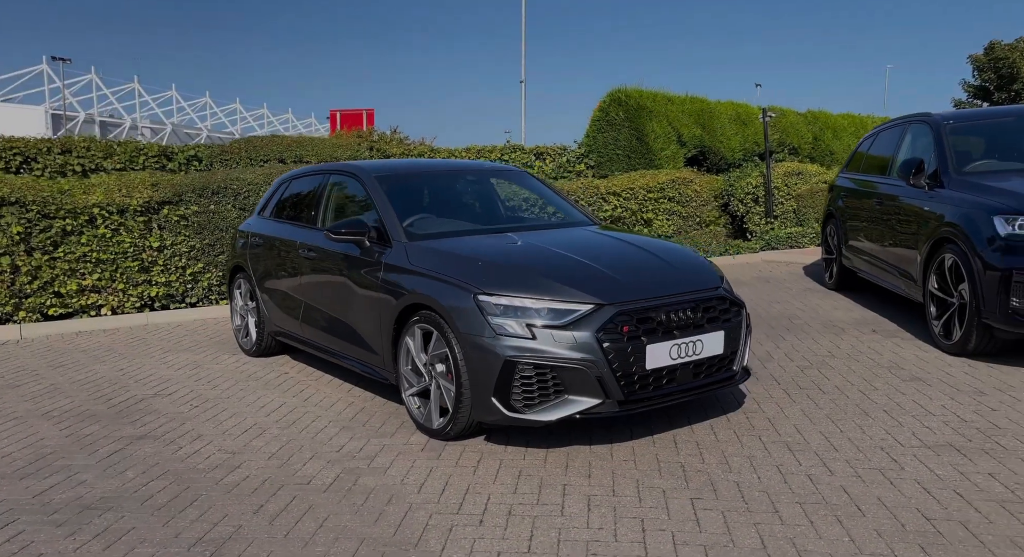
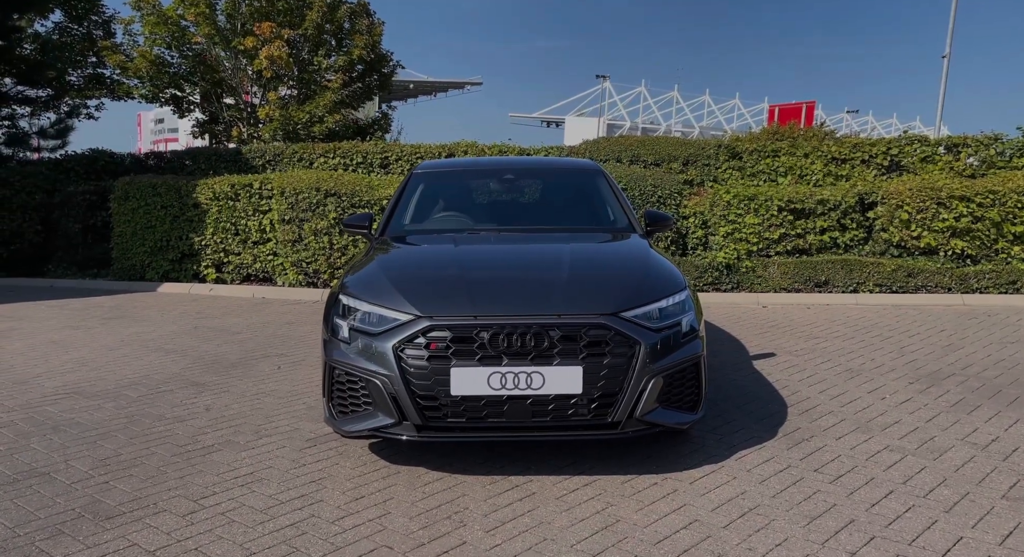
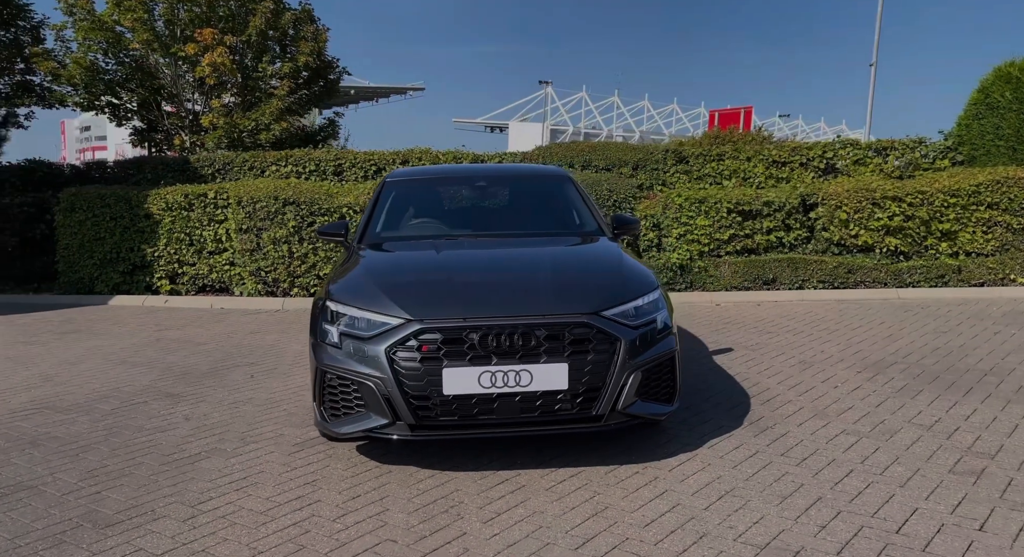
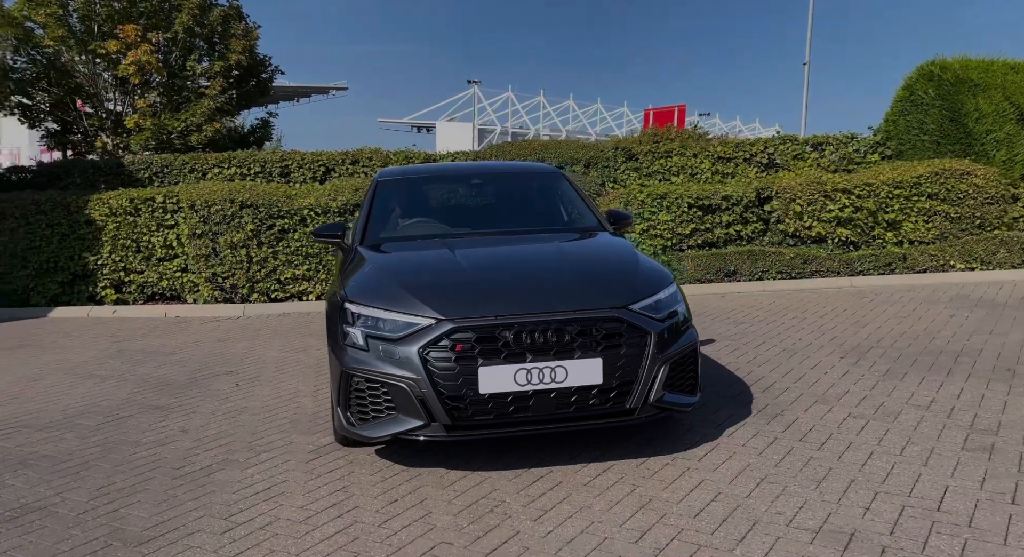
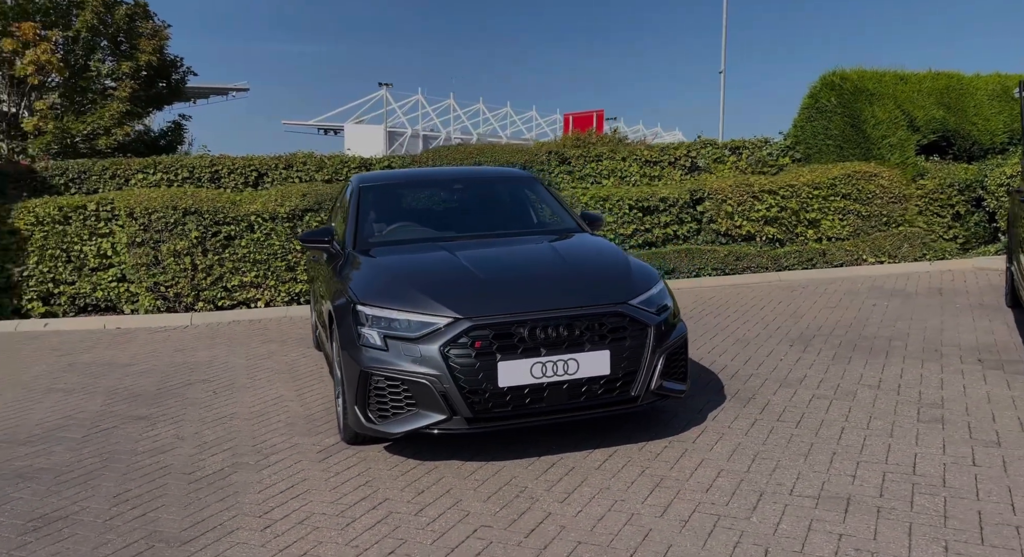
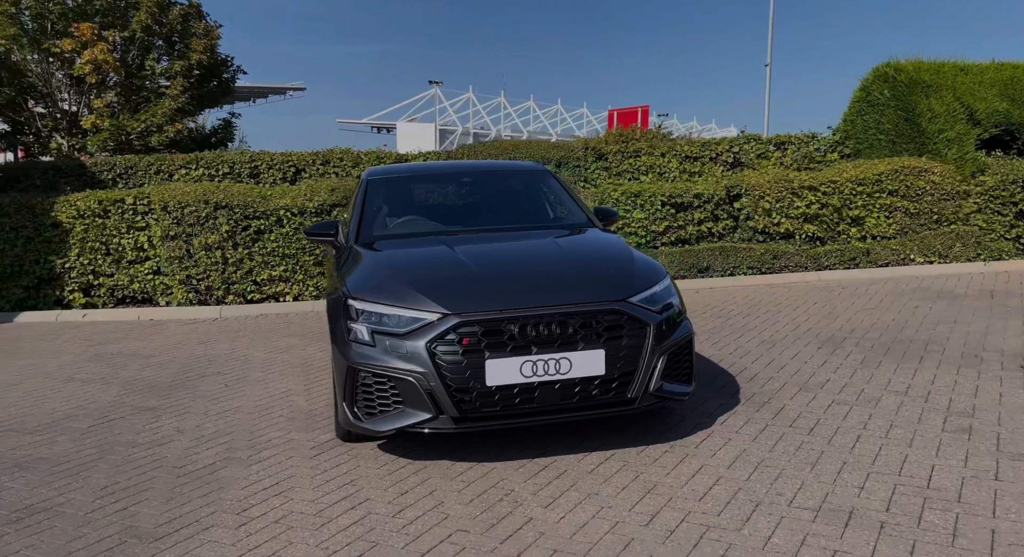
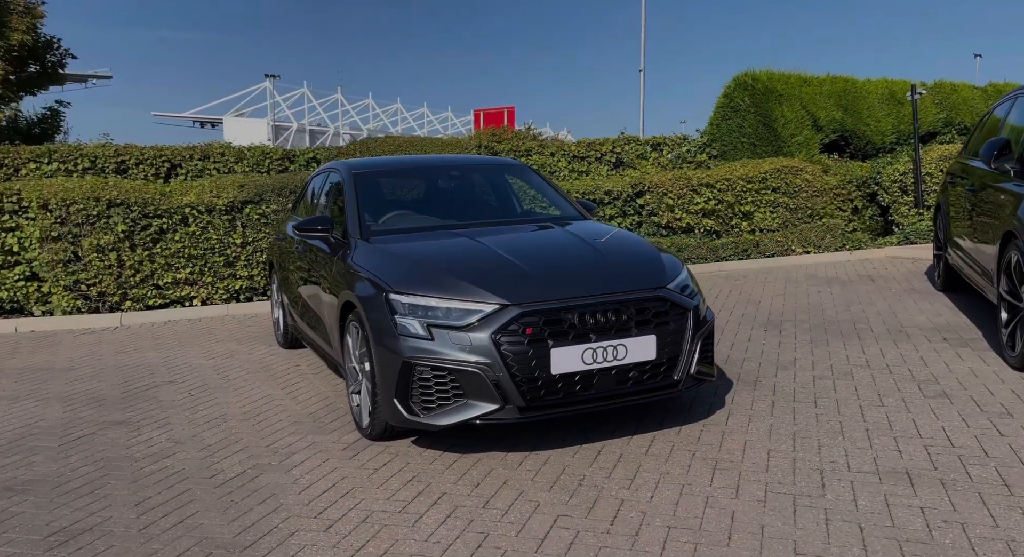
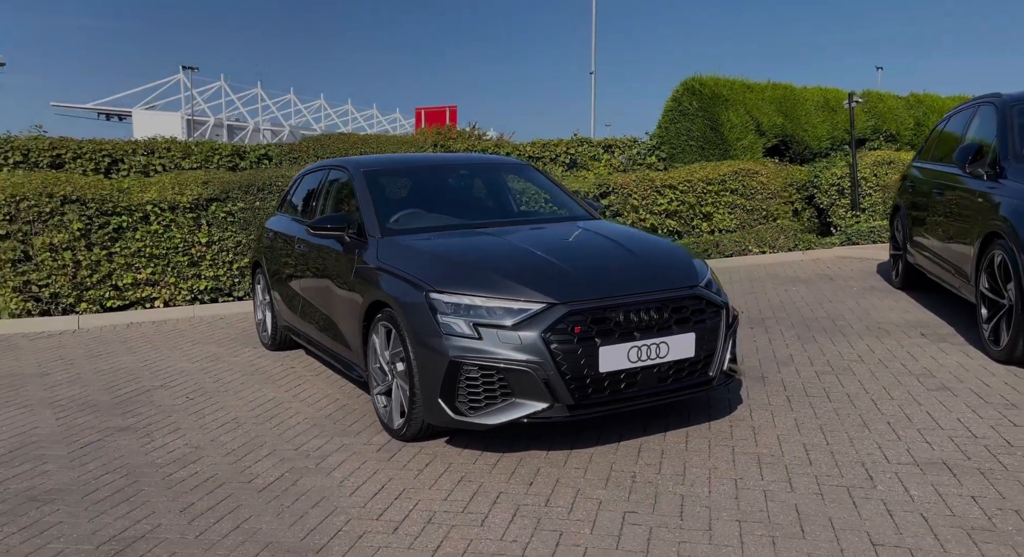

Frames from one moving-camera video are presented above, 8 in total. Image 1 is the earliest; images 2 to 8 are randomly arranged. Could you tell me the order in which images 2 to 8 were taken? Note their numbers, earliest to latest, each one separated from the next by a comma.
8, 7, 5, 6, 4, 3, 2
